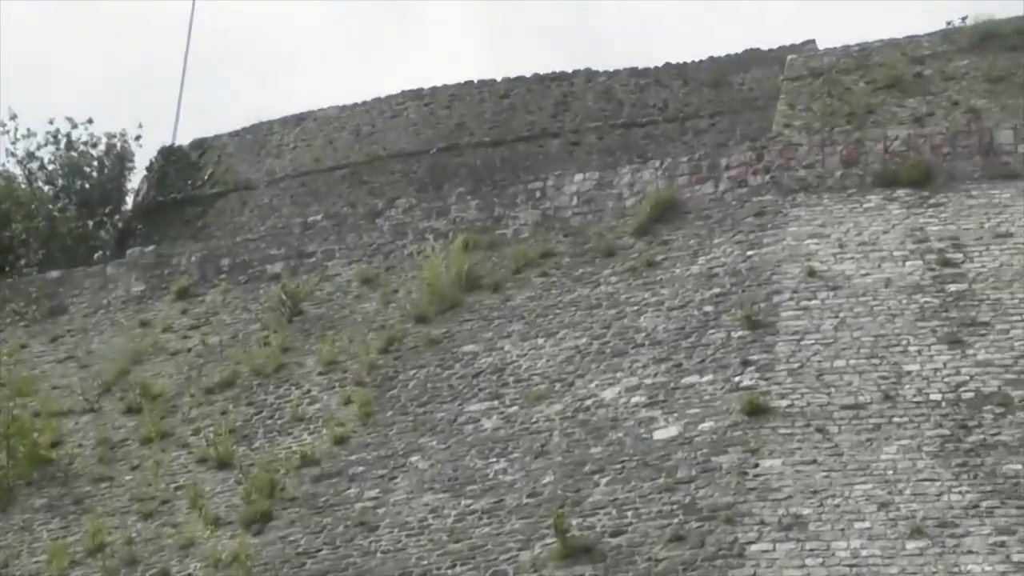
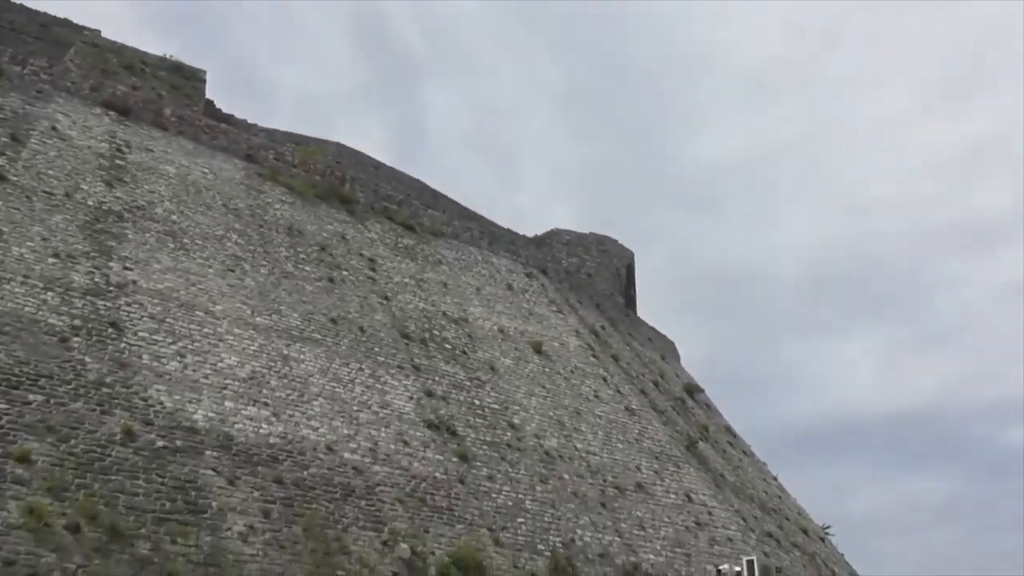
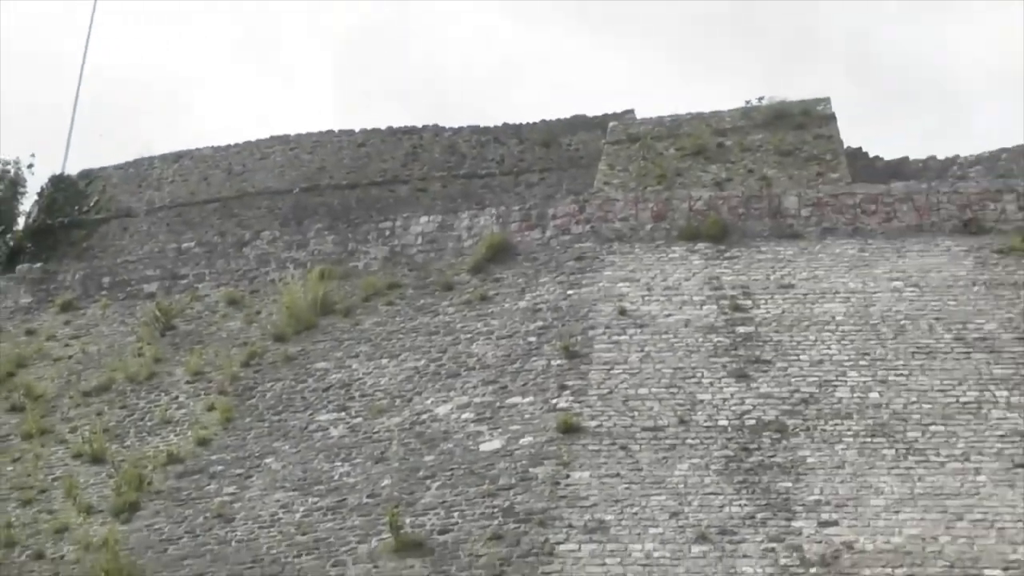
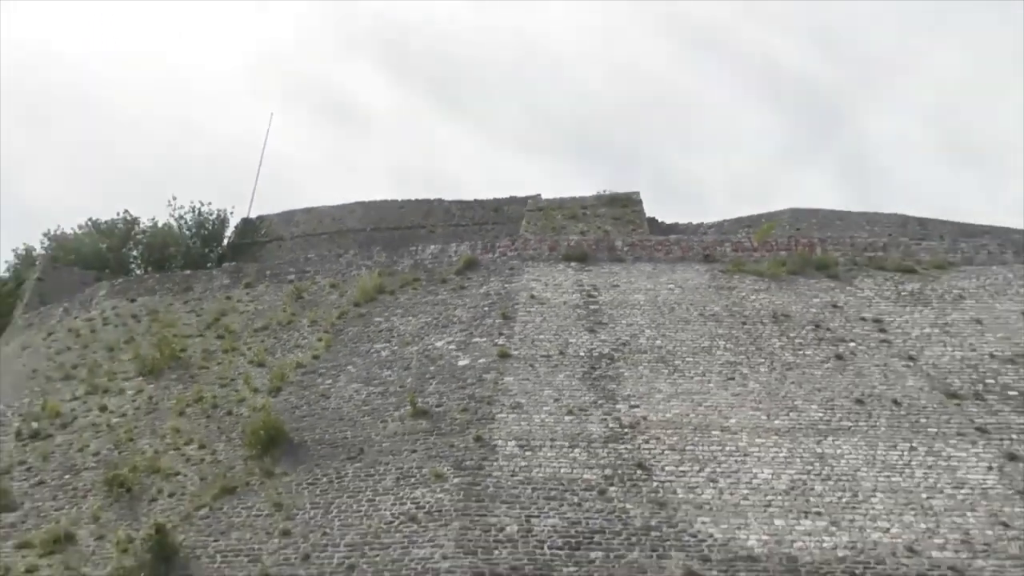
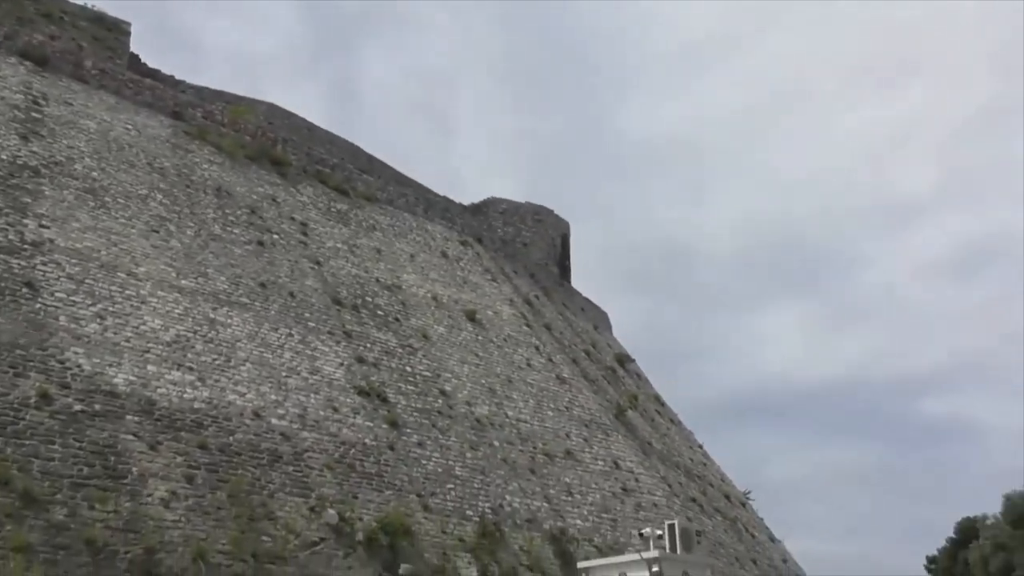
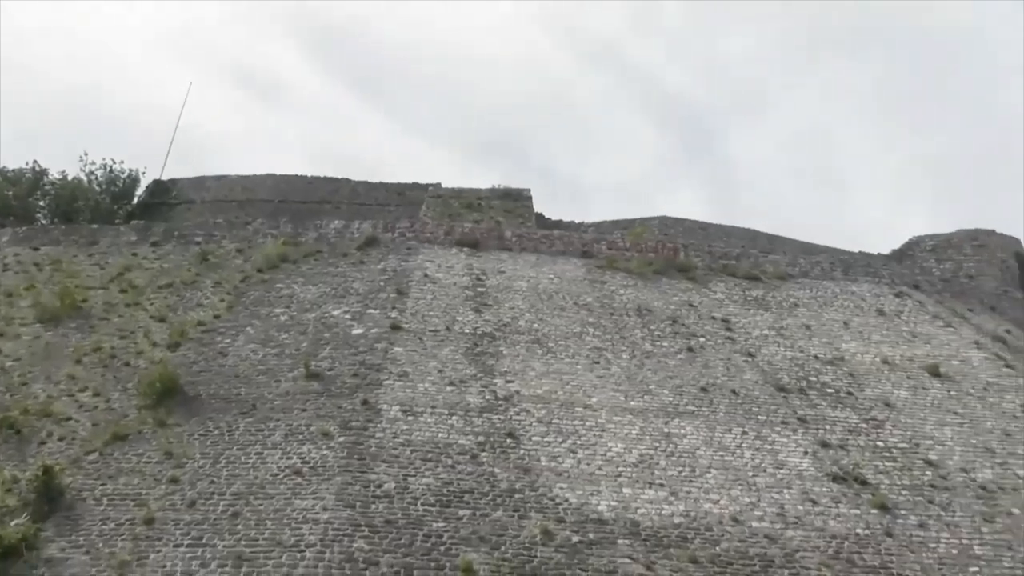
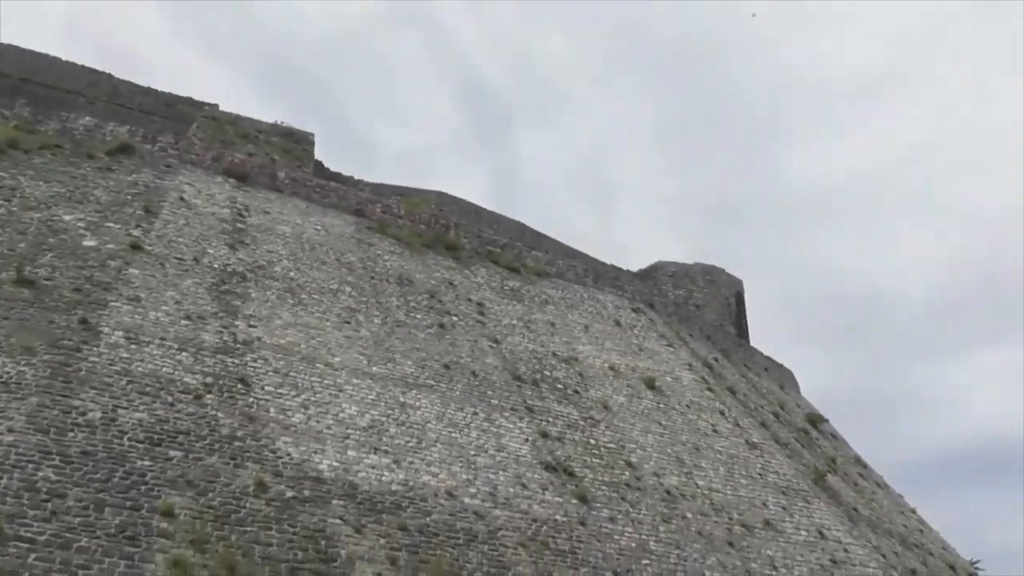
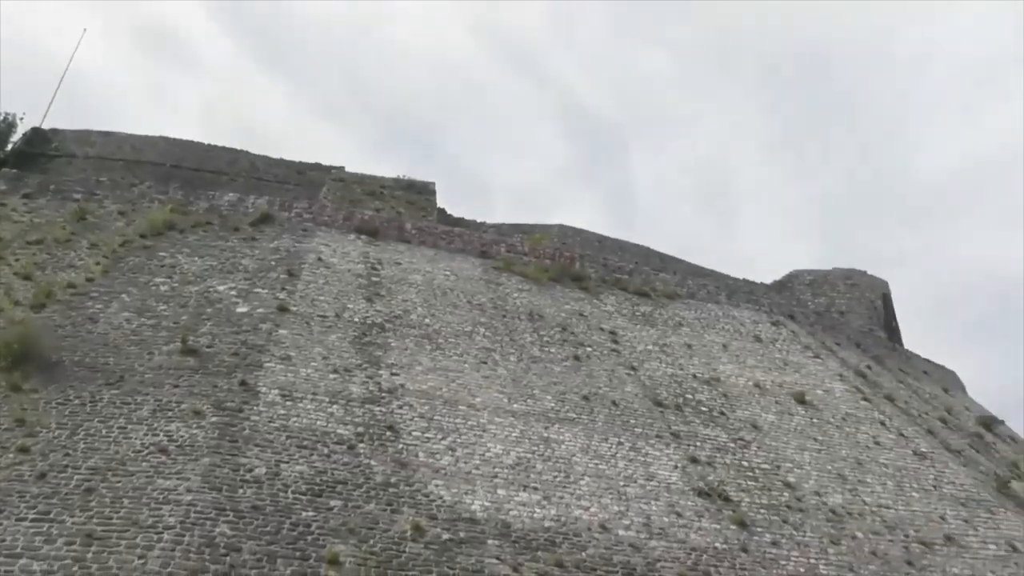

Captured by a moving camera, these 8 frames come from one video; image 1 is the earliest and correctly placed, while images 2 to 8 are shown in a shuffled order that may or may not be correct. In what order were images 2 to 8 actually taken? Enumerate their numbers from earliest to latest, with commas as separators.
3, 4, 6, 8, 7, 2, 5
